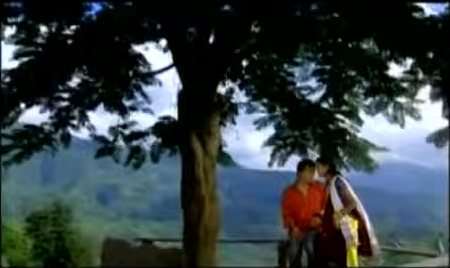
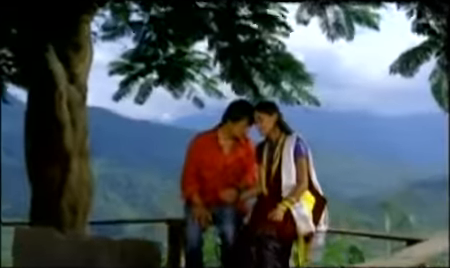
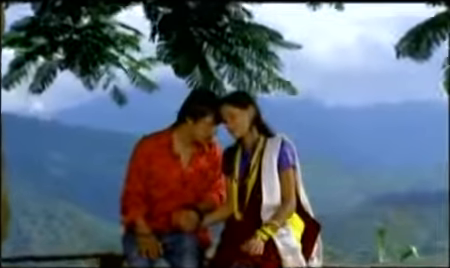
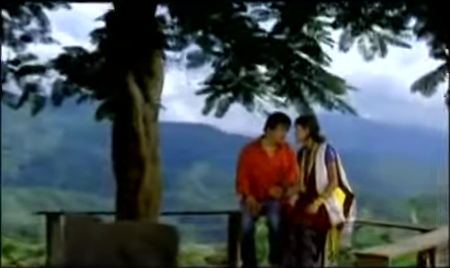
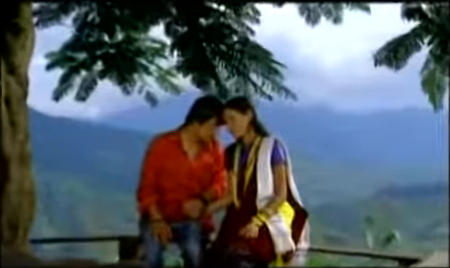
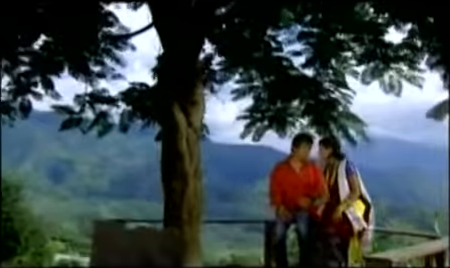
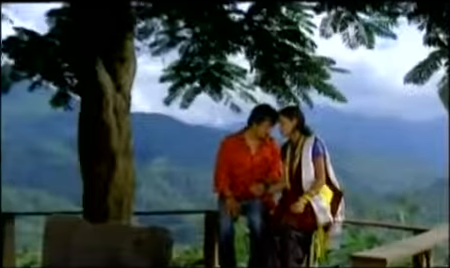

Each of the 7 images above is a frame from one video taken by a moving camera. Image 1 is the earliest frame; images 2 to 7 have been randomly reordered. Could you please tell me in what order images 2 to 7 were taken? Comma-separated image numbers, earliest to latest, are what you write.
6, 4, 7, 2, 5, 3
